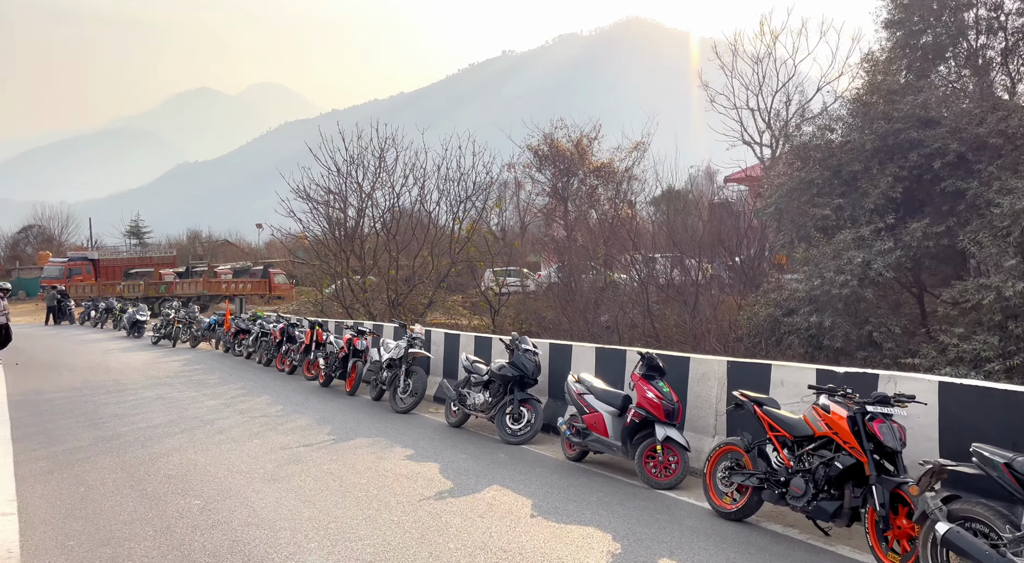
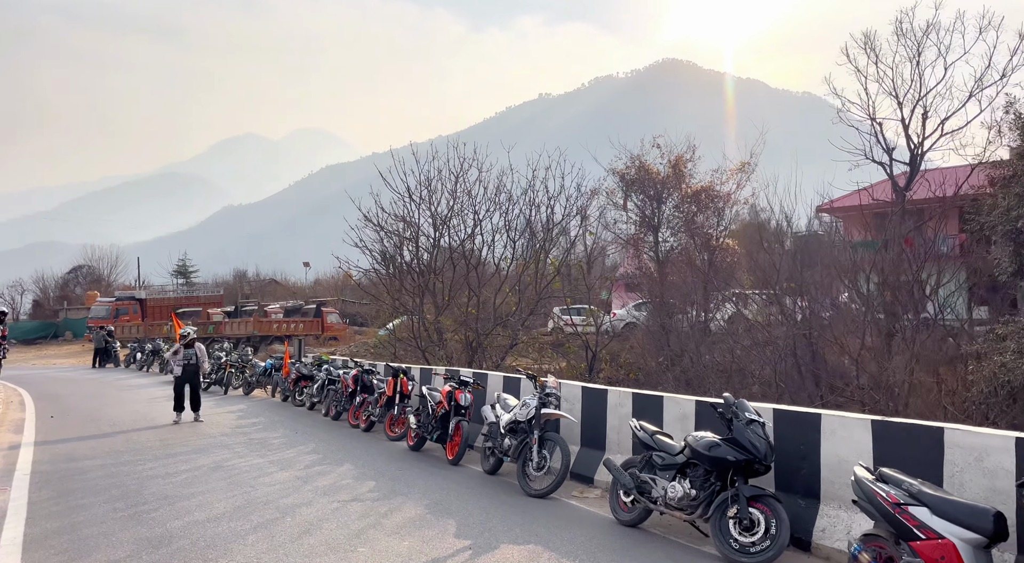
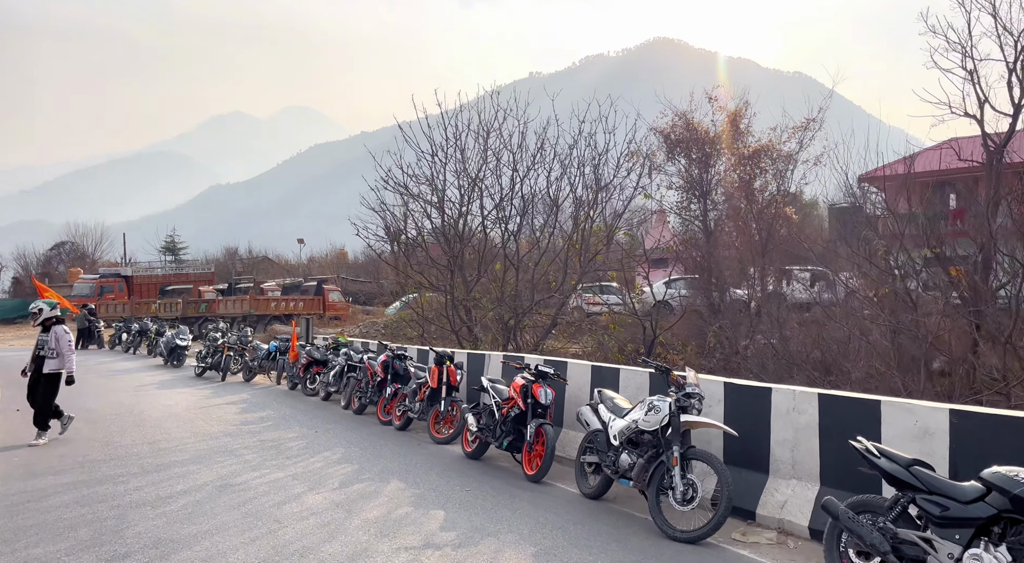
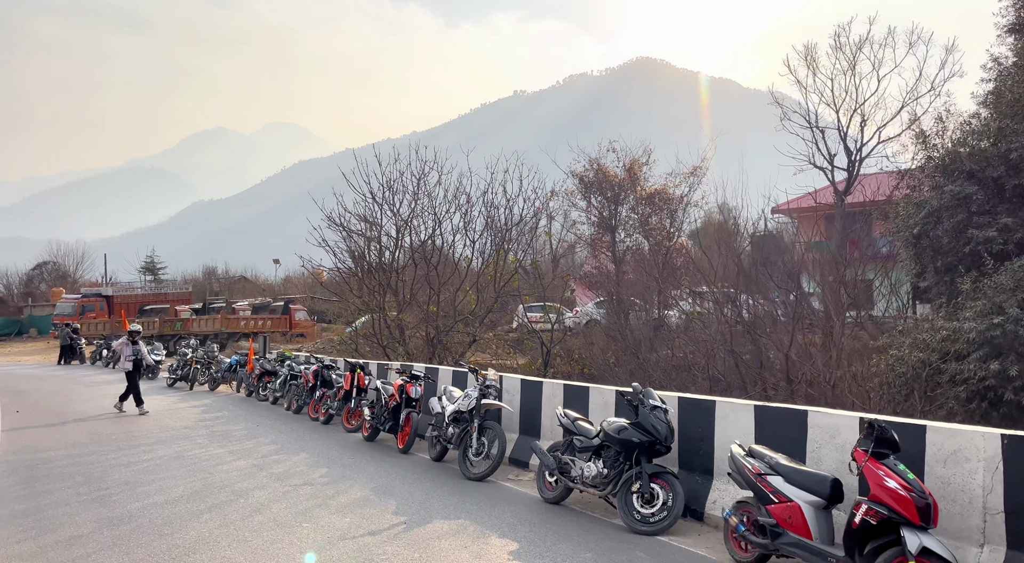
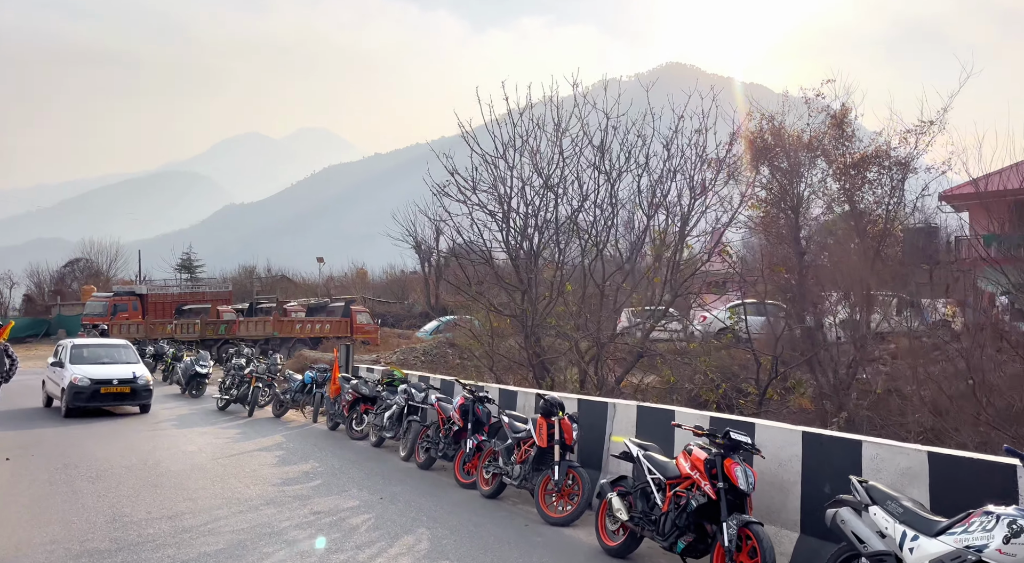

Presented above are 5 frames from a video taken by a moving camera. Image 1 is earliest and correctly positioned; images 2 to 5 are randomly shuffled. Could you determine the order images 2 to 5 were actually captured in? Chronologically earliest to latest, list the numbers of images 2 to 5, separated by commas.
4, 2, 3, 5
